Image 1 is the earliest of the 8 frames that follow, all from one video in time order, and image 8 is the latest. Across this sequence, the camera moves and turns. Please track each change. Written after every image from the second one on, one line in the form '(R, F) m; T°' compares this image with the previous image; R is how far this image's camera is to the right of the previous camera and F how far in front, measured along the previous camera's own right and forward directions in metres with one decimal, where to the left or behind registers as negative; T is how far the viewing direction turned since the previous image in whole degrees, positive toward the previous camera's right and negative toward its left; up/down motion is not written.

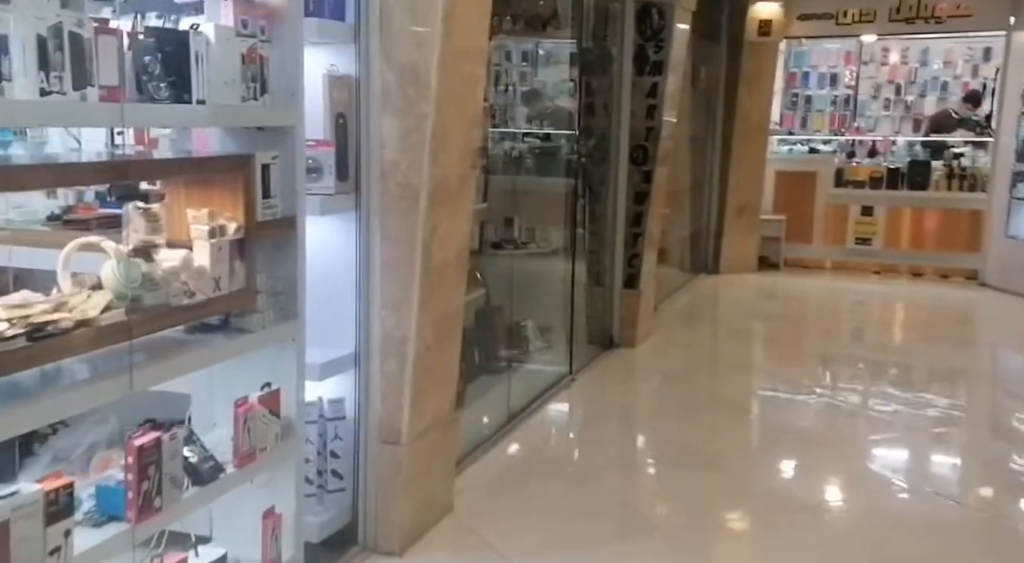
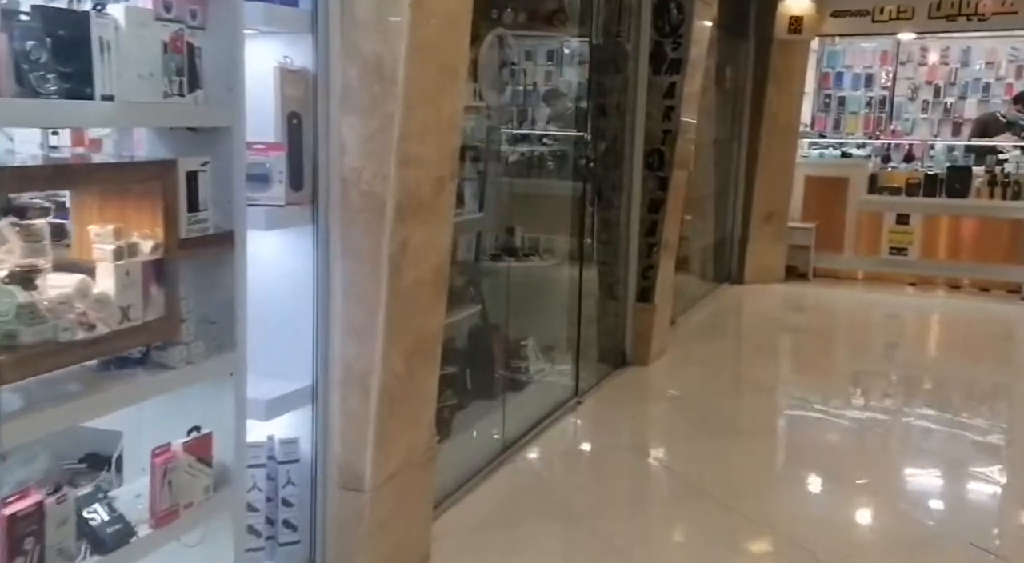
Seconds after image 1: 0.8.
(+0.1, +0.3) m; -2°
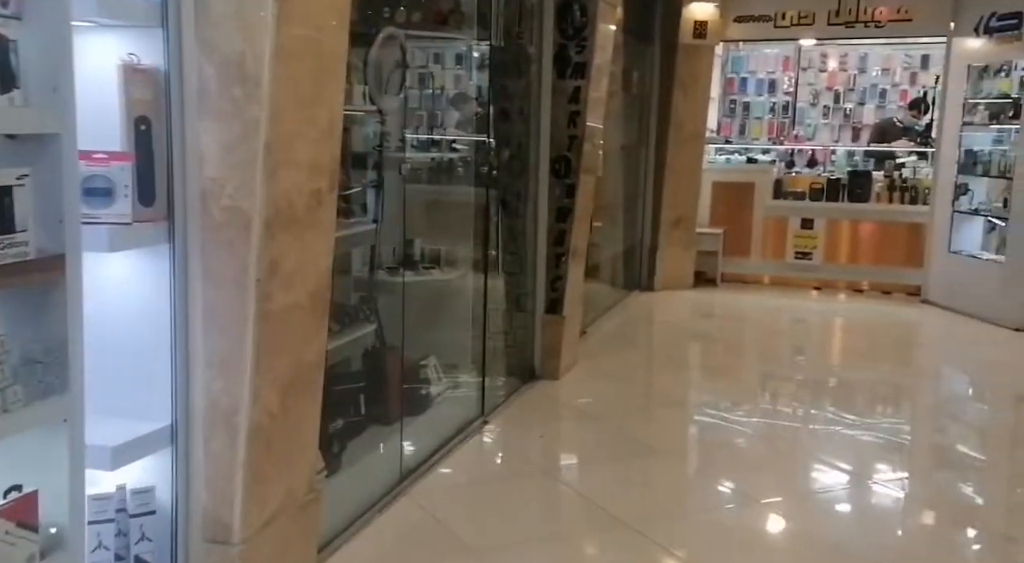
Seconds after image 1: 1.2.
(+0.1, +0.2) m; +5°
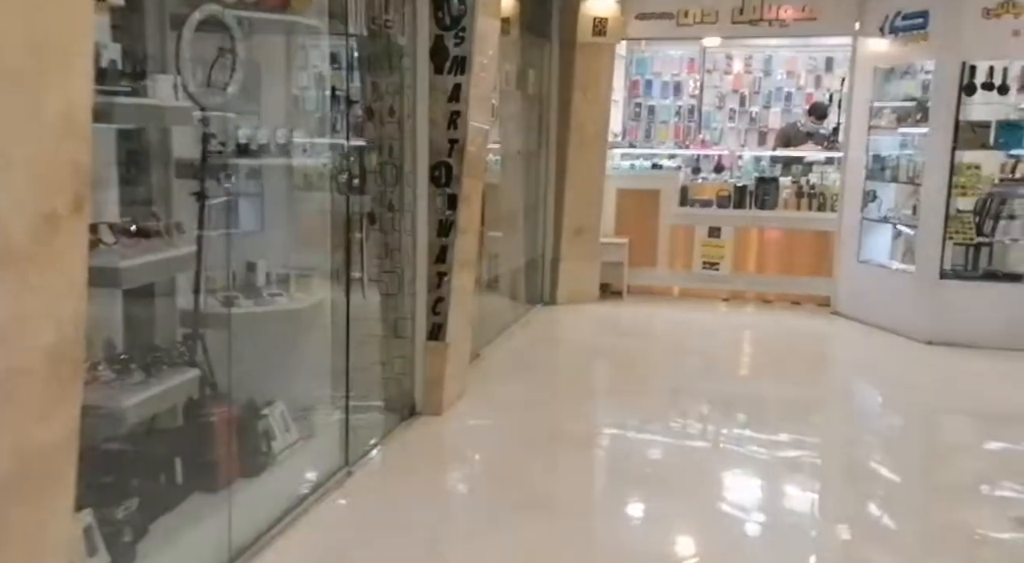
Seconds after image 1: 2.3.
(+0.1, +0.5) m; +5°
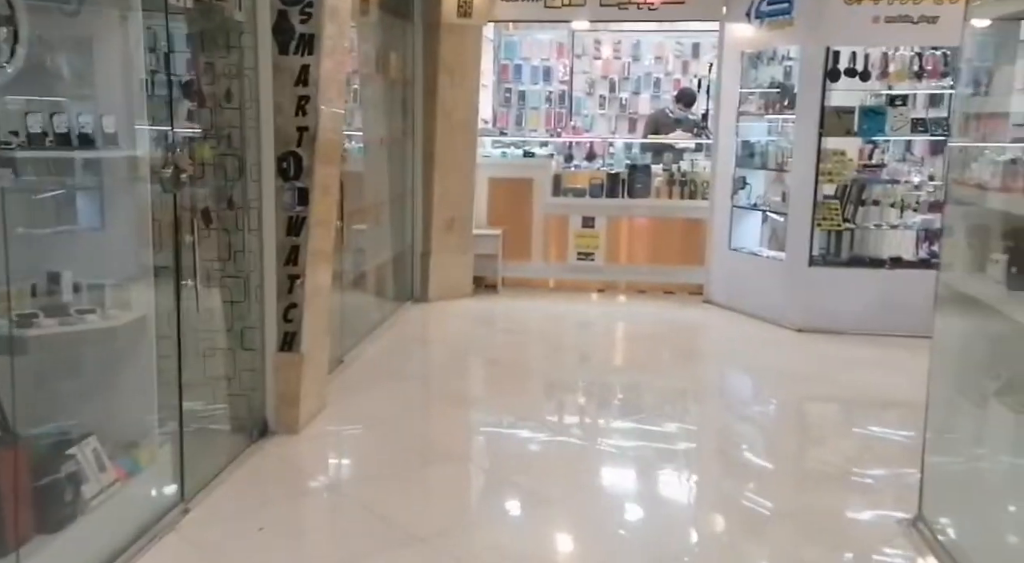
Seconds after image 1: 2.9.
(0.0, +0.3) m; +7°
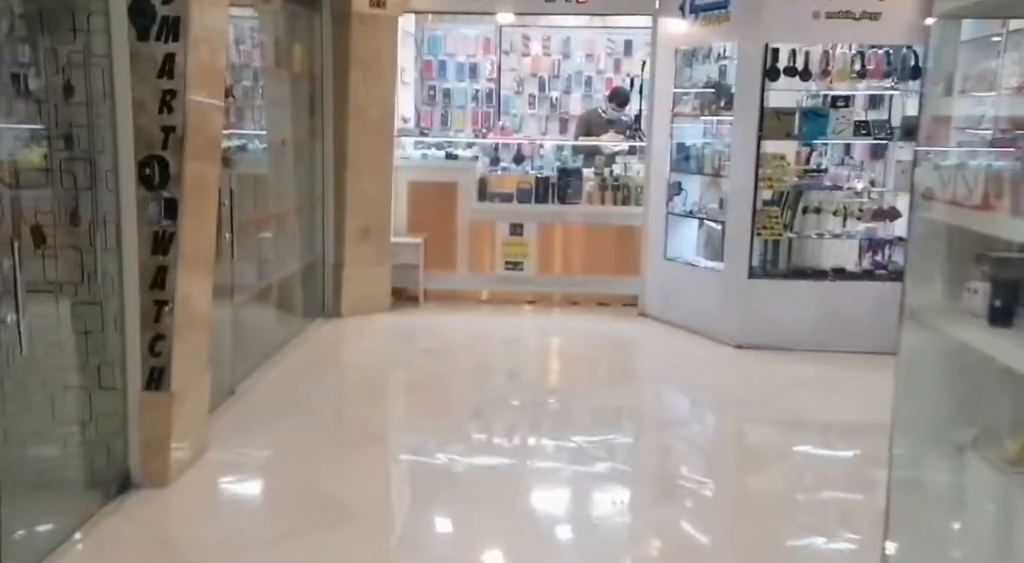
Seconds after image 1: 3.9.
(+0.1, +0.5) m; +4°
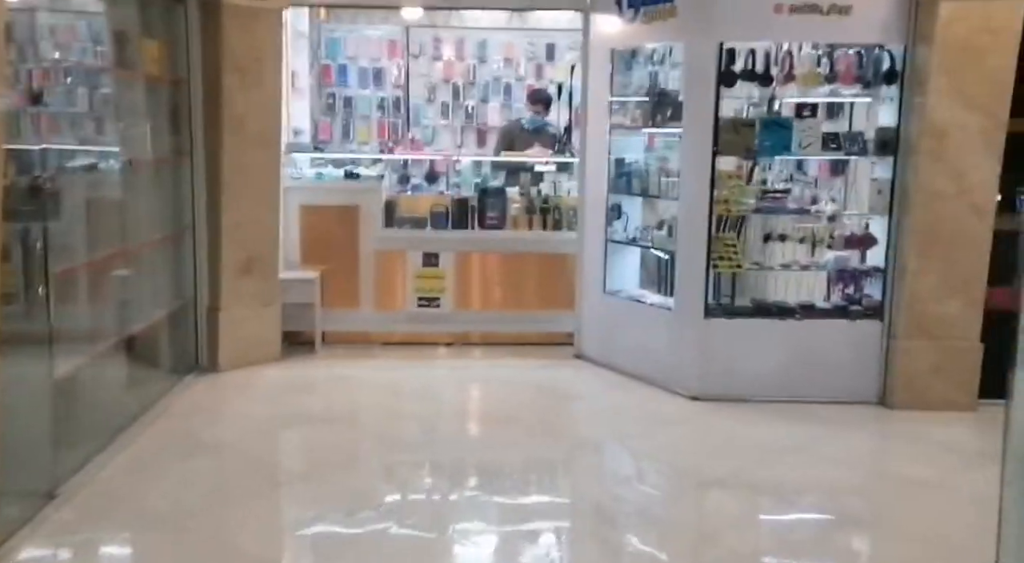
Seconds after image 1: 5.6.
(0.0, +1.0) m; +5°
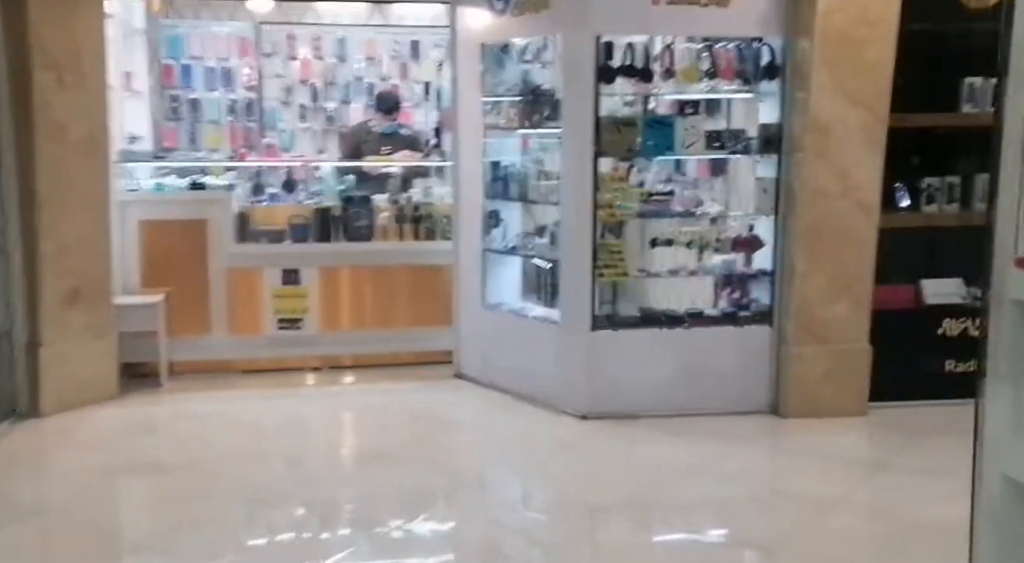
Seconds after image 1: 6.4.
(0.0, +0.4) m; +7°
